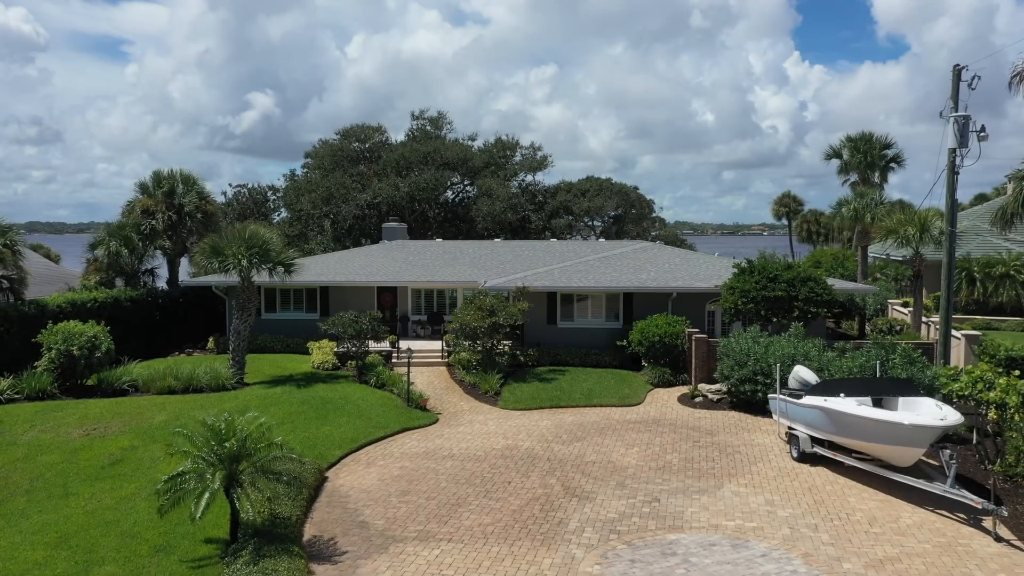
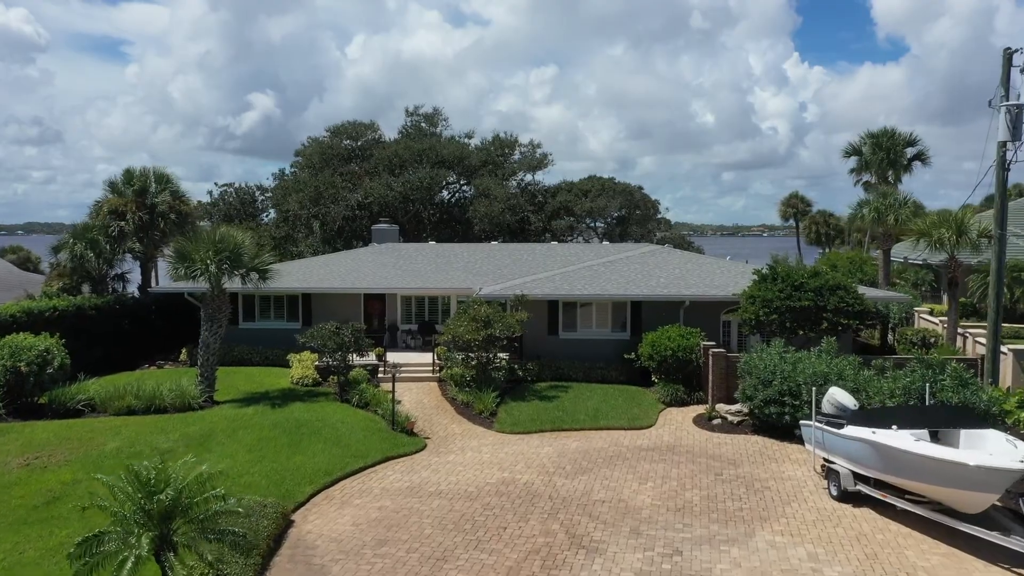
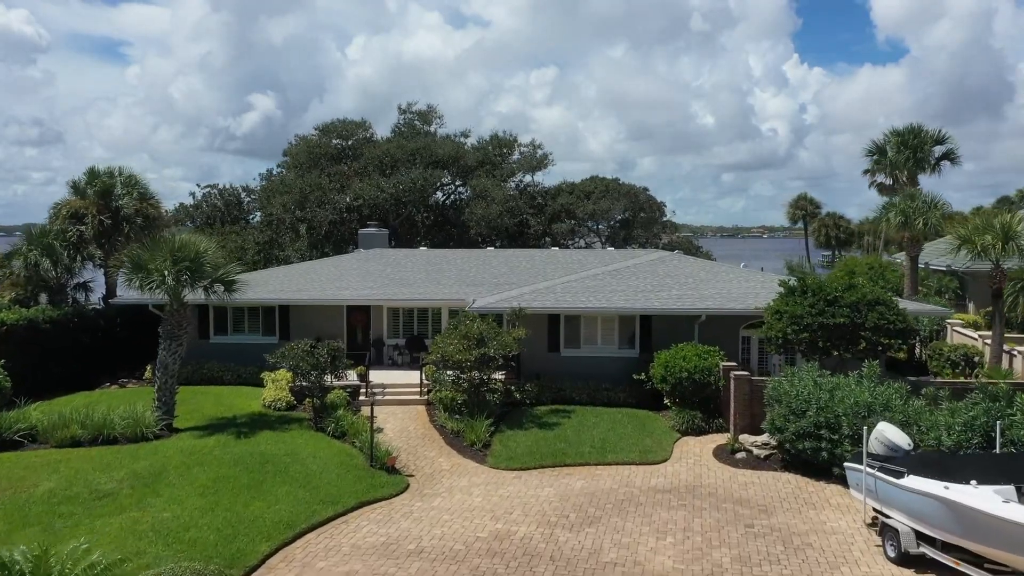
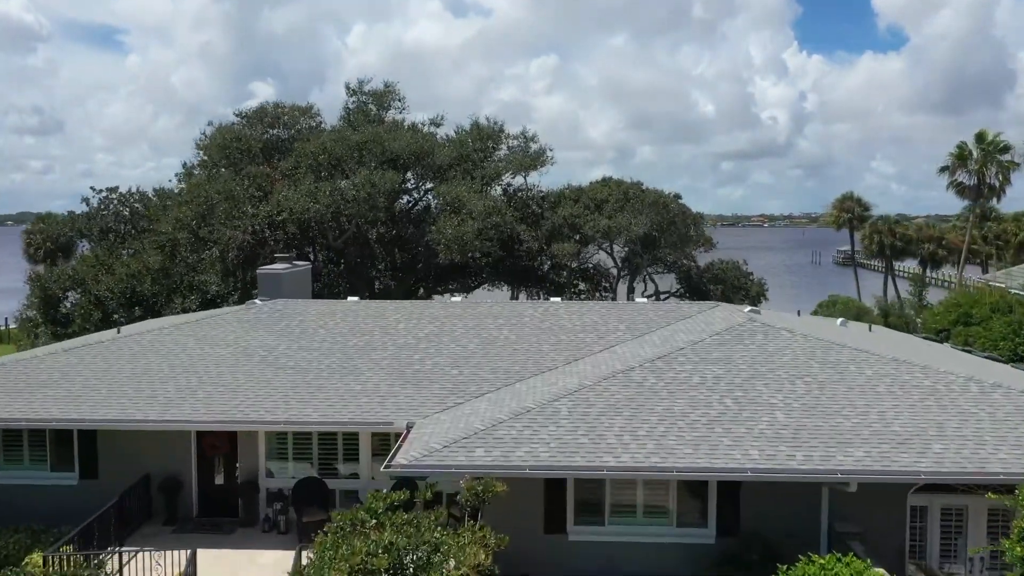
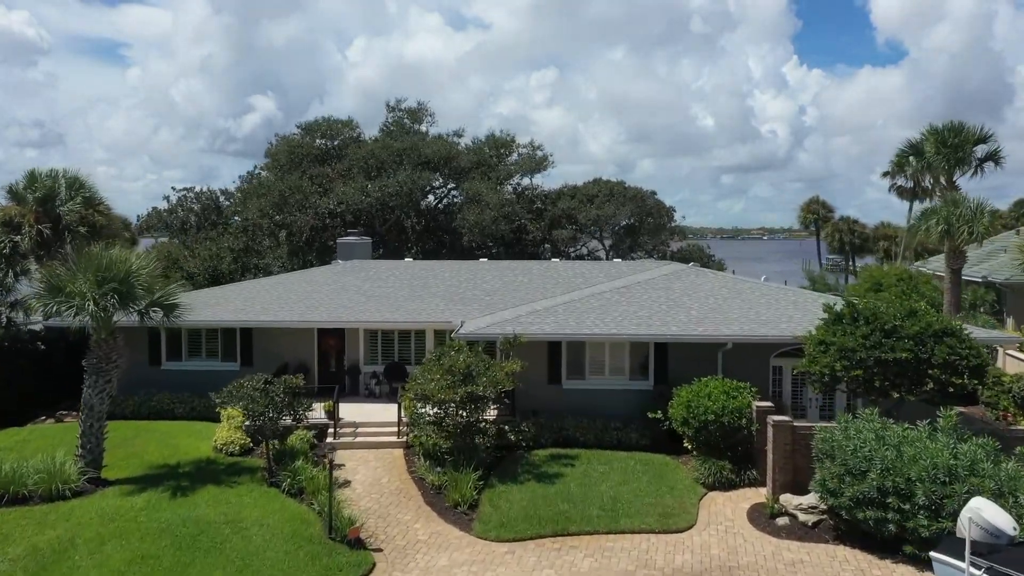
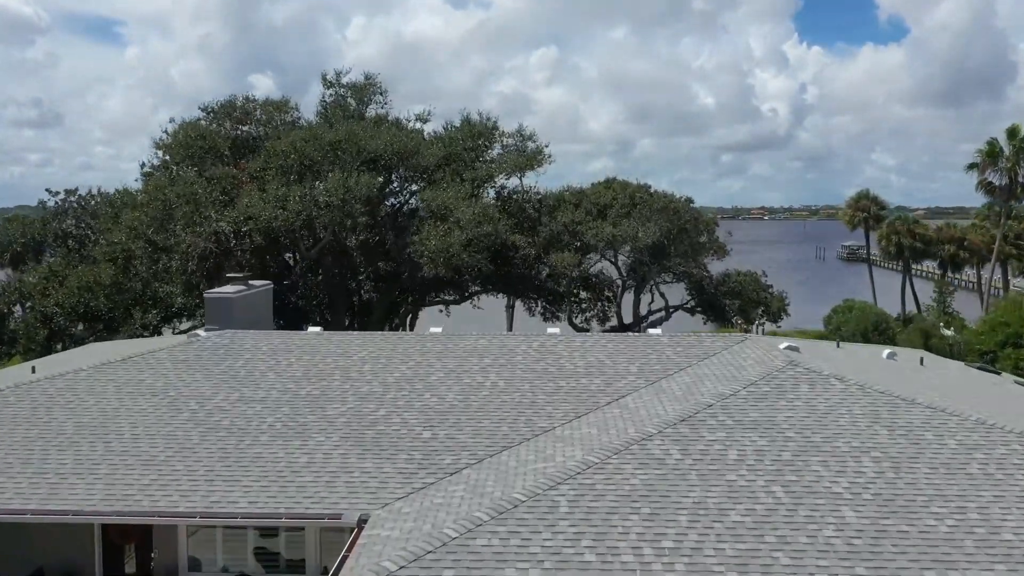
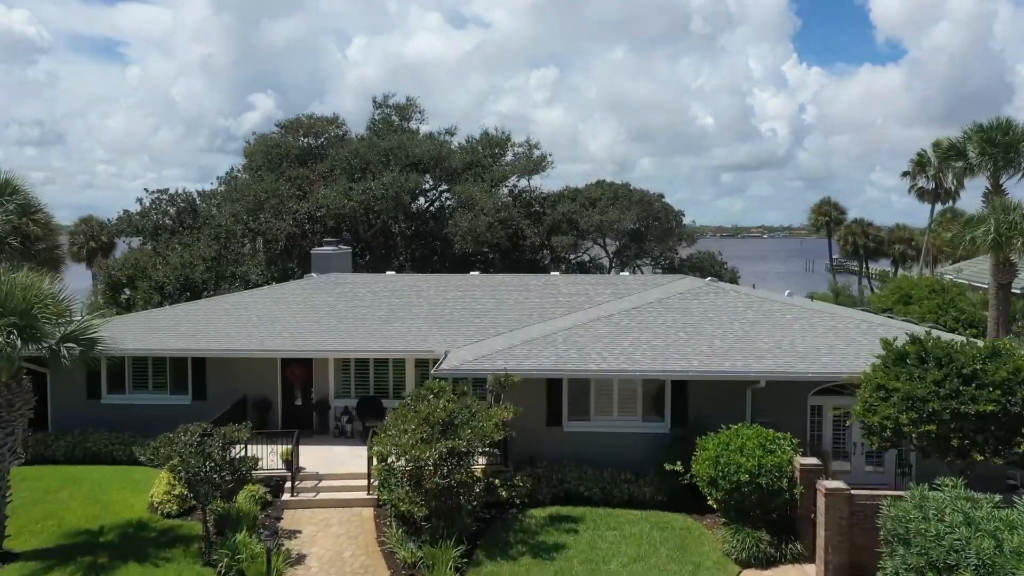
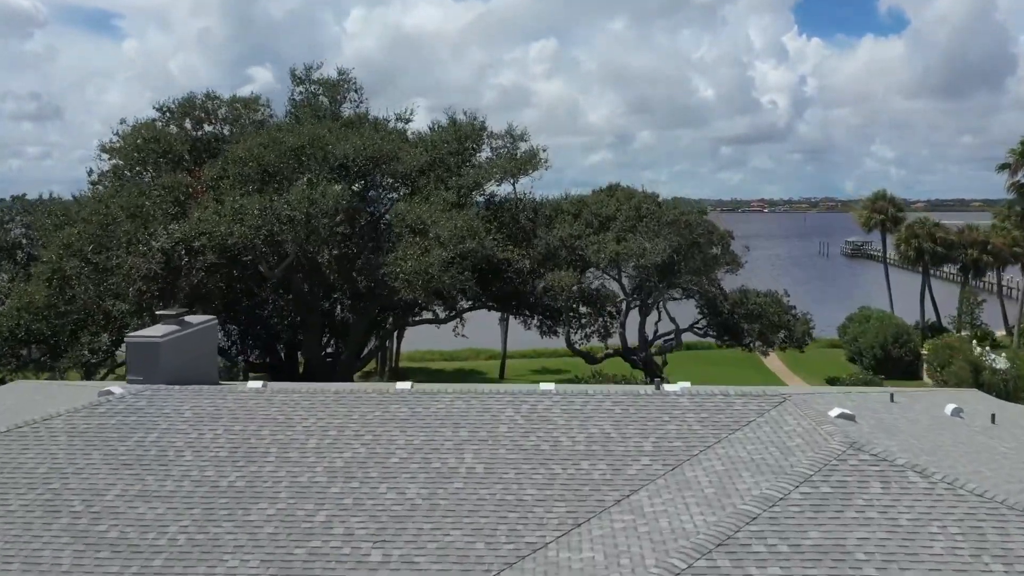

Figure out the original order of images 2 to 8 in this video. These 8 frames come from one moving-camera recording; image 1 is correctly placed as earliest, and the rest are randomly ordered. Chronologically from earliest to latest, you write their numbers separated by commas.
2, 3, 5, 7, 4, 6, 8
